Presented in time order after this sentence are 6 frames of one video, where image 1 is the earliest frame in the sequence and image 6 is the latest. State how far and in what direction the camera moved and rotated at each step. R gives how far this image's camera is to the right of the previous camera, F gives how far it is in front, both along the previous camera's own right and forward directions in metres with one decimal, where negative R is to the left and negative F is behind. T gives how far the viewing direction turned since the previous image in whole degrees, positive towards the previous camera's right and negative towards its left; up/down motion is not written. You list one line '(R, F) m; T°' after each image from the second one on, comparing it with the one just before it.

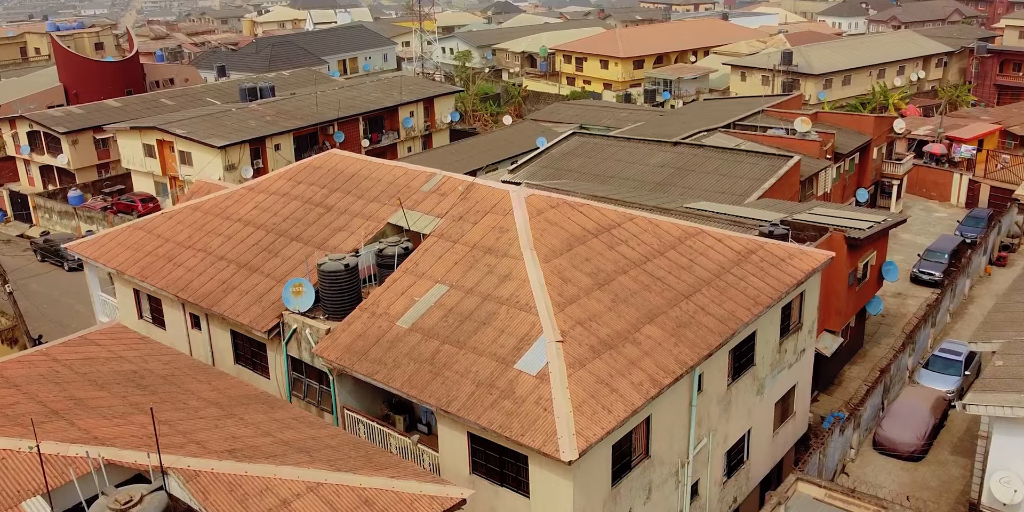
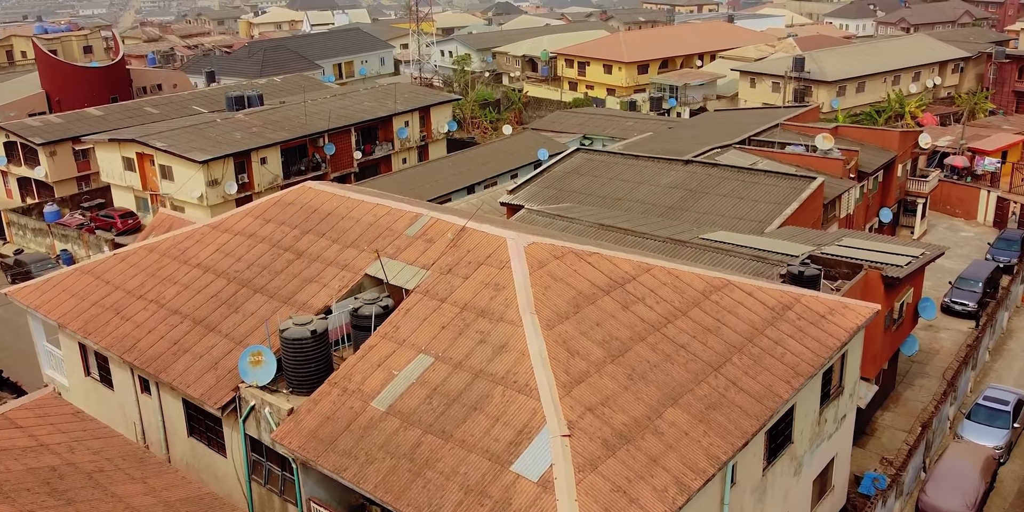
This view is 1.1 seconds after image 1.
(+0.1, +2.2) m; 0°
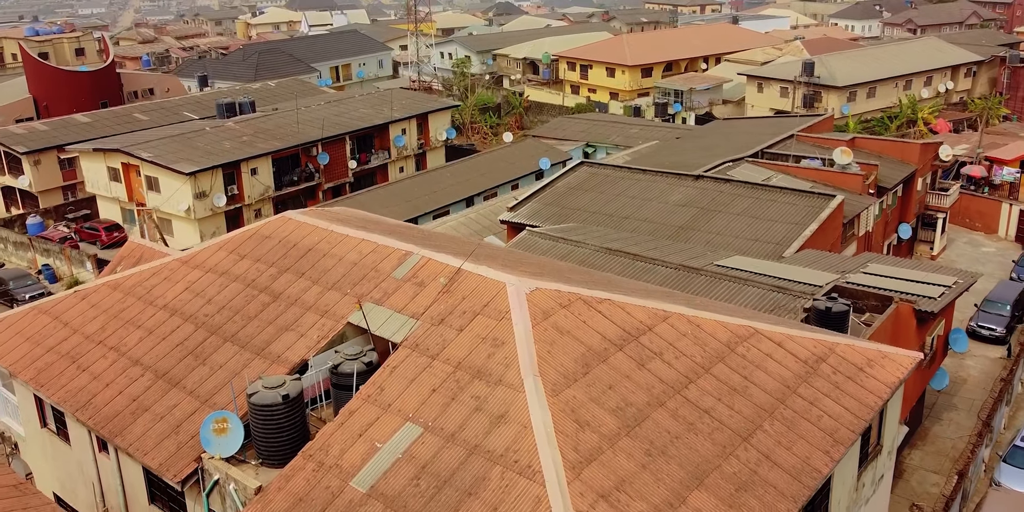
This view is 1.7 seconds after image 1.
(0.0, +1.5) m; 0°
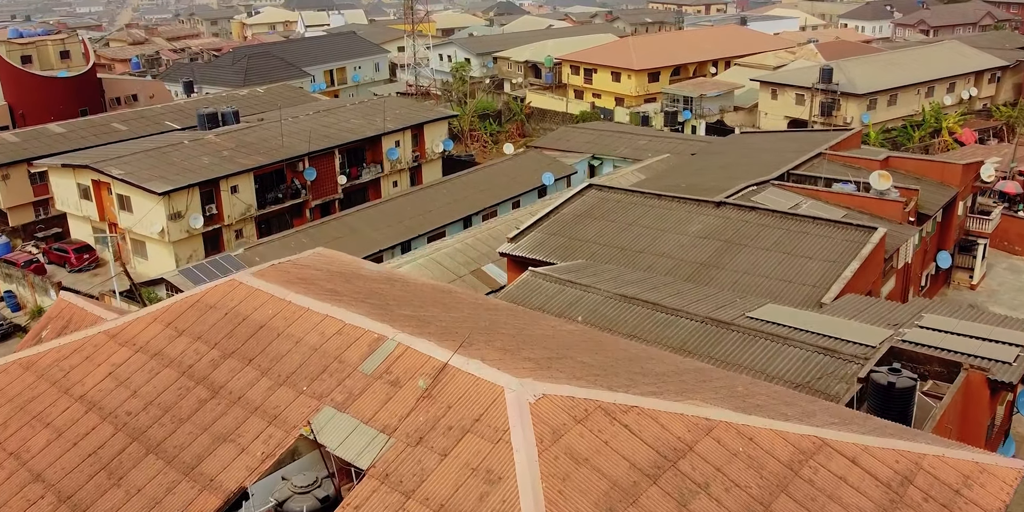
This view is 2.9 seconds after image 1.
(0.0, +2.7) m; 0°
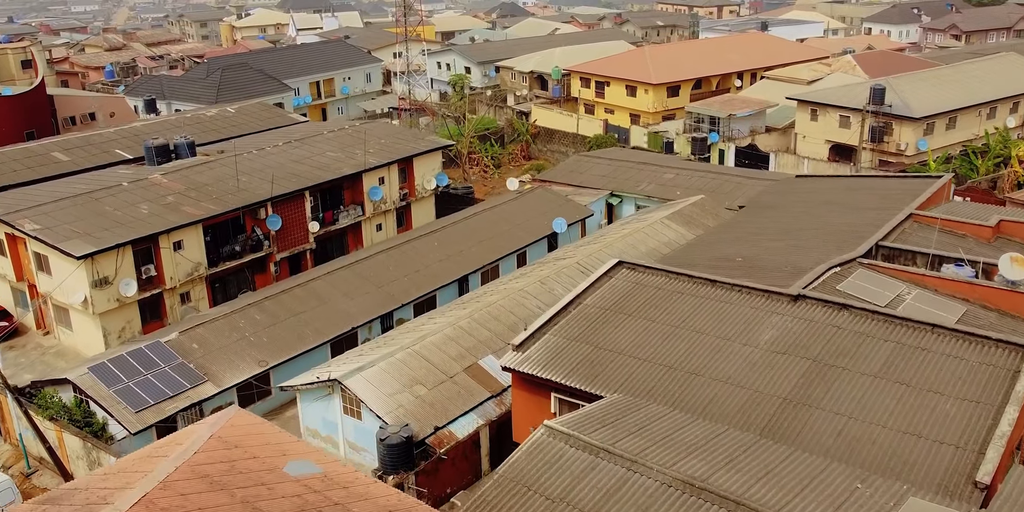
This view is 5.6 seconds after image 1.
(-0.1, +6.2) m; 0°
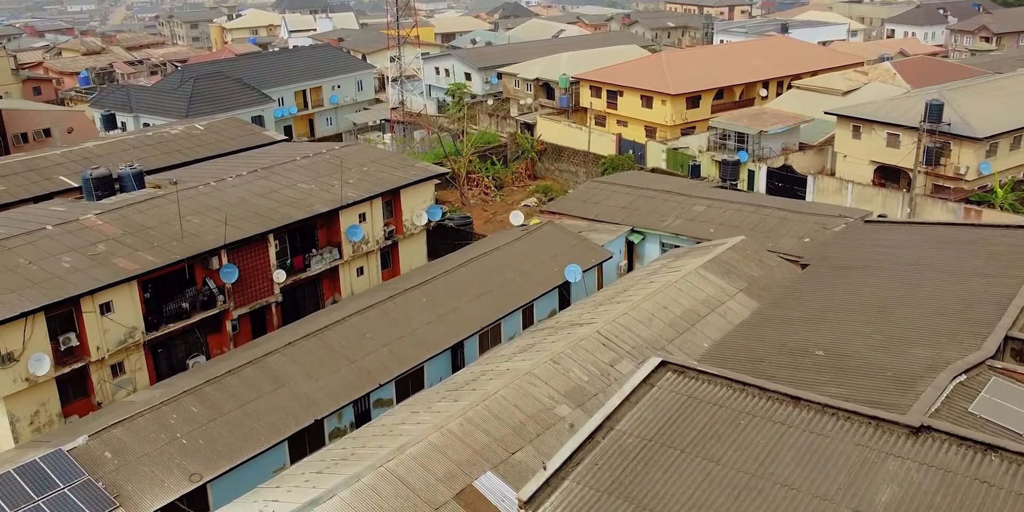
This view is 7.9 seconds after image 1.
(0.0, +5.2) m; 0°
